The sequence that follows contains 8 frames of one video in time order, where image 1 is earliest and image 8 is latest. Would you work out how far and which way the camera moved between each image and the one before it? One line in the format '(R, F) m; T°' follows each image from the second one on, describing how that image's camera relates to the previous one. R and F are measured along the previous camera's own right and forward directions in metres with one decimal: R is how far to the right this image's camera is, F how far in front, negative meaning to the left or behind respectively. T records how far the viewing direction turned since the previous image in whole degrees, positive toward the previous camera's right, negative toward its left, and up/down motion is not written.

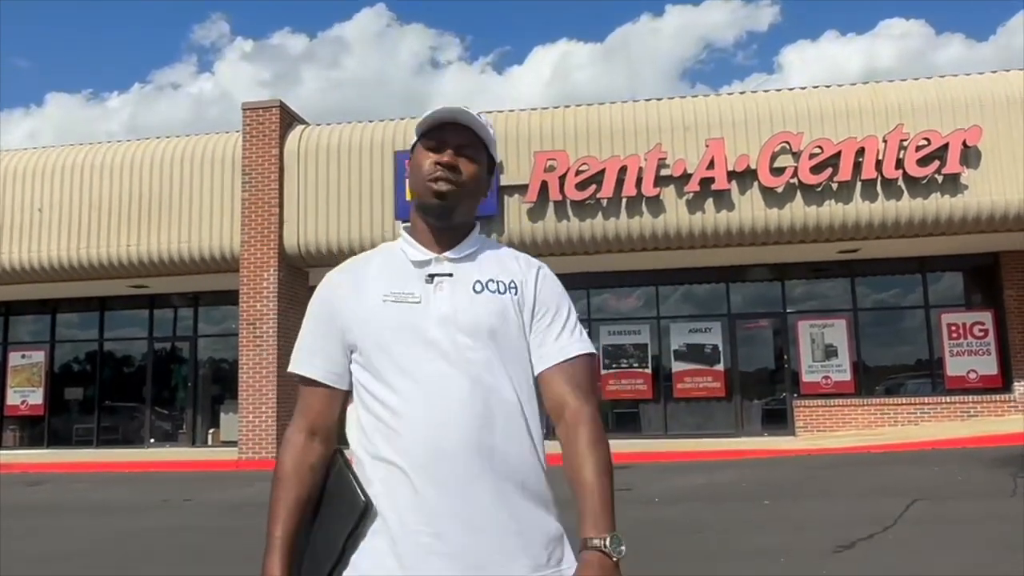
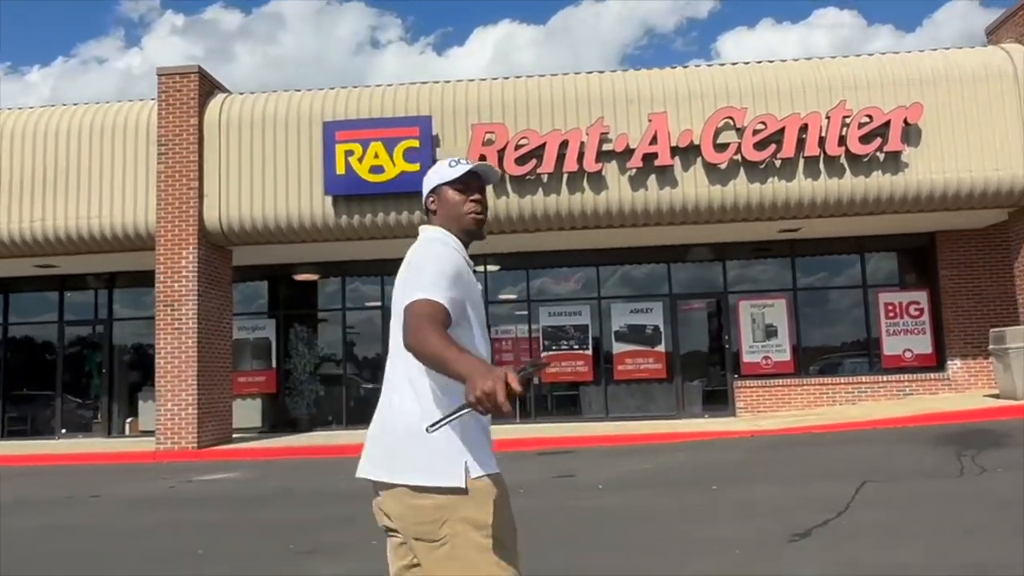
(+0.1, +0.6) m; +4°
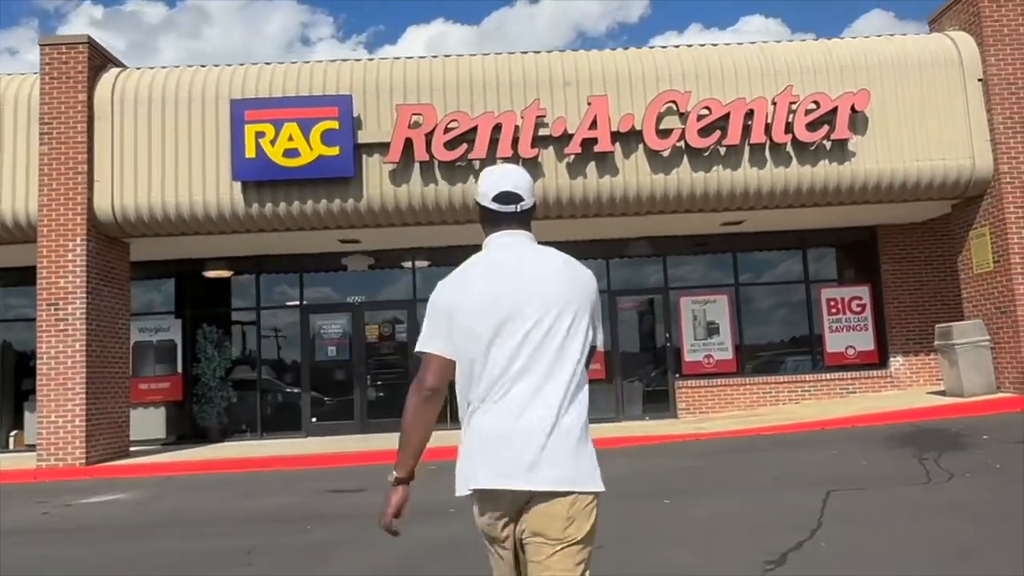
(+0.1, +1.1) m; +5°
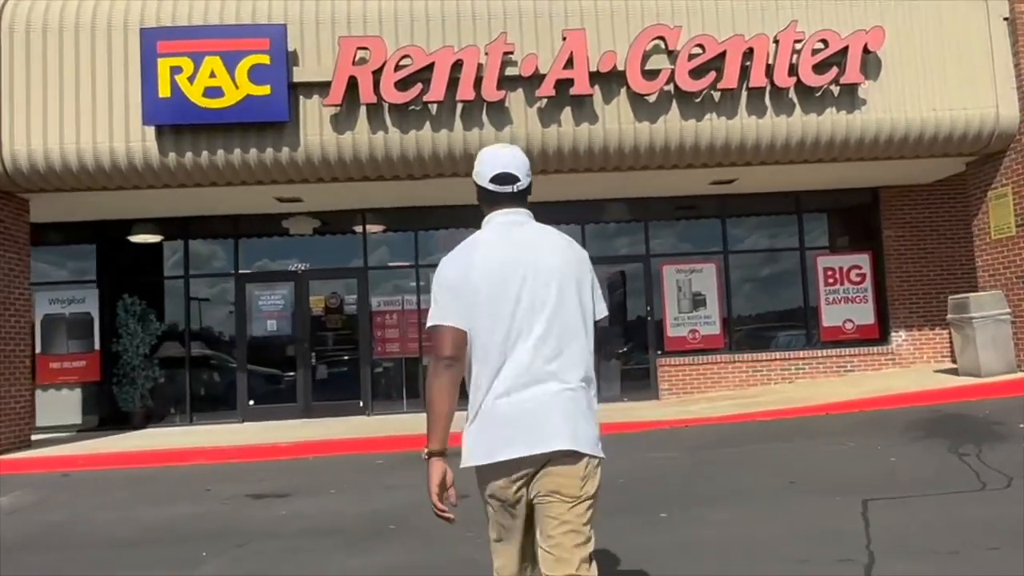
(+0.1, +1.7) m; +2°
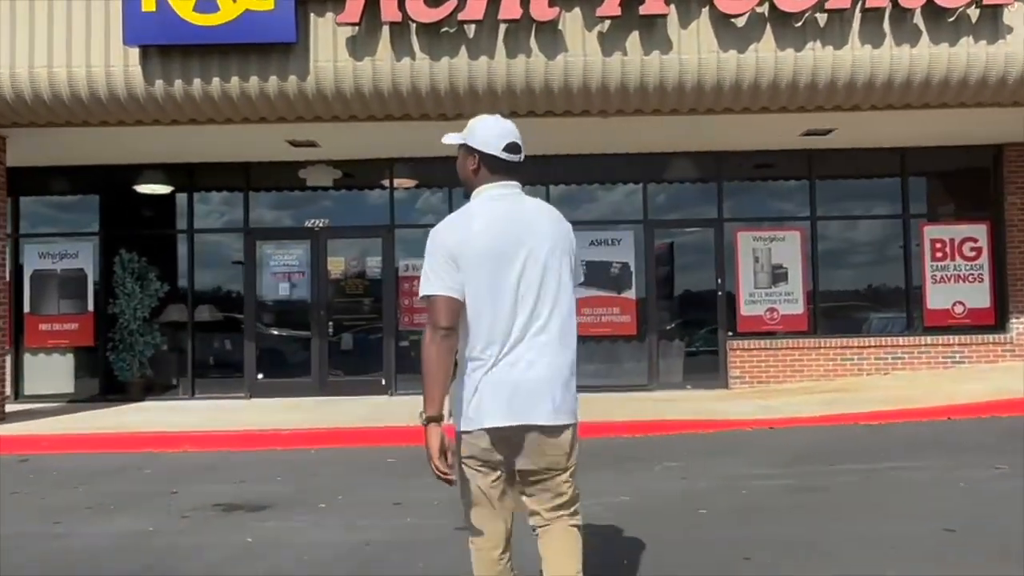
(0.0, +2.0) m; -3°
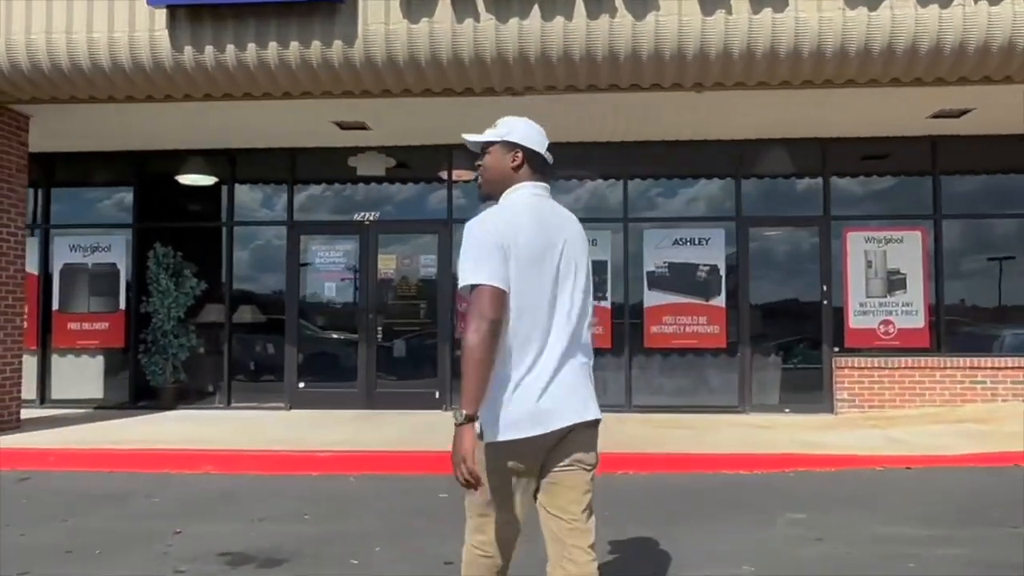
(-0.2, +1.4) m; -4°
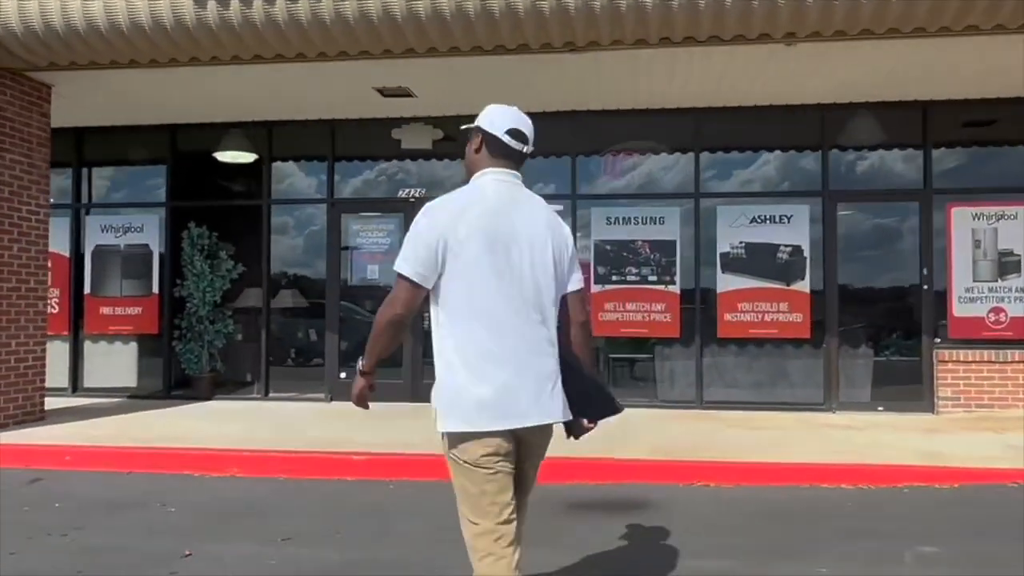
(-0.1, +1.0) m; -4°
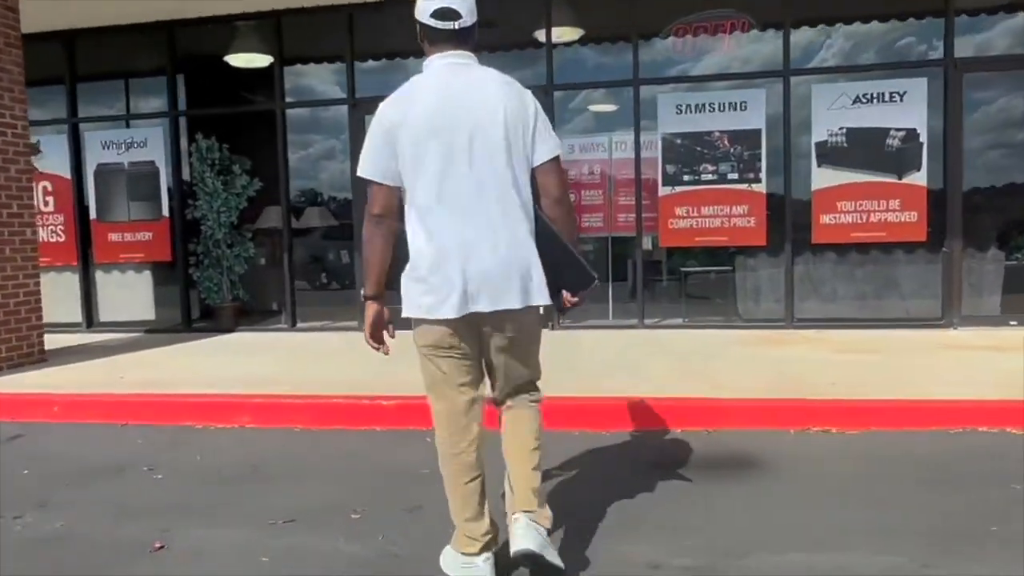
(-0.1, +1.4) m; -4°
